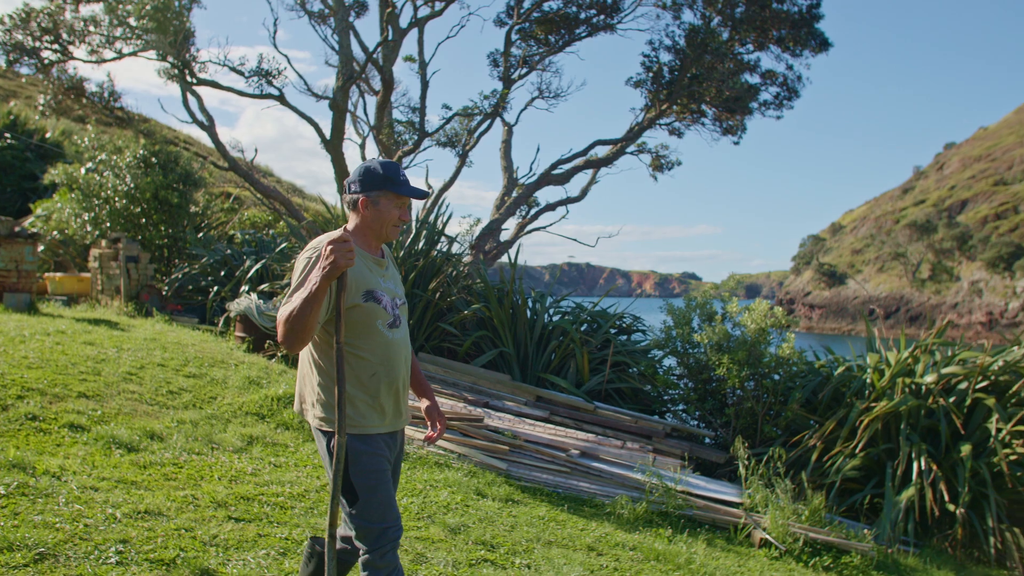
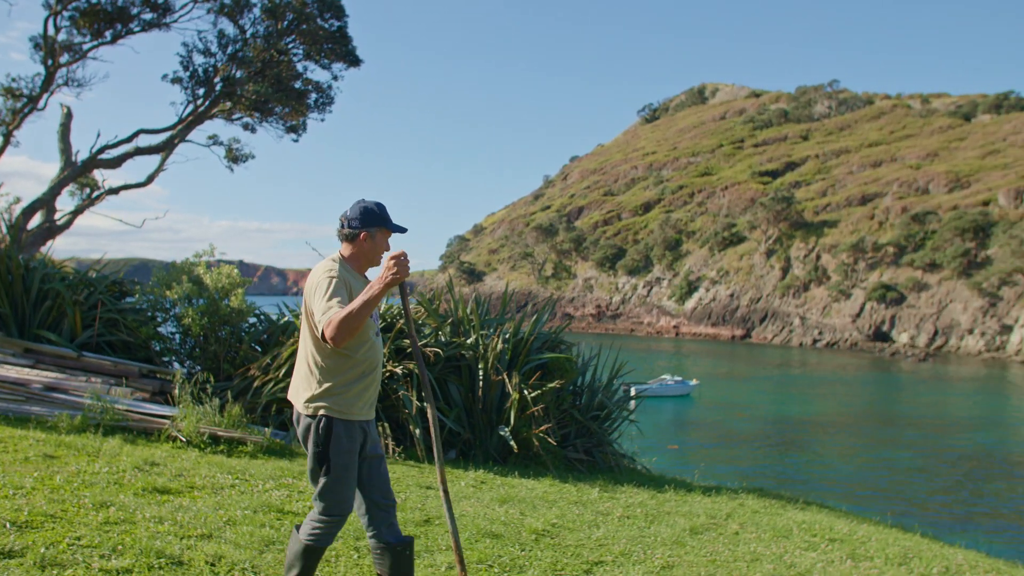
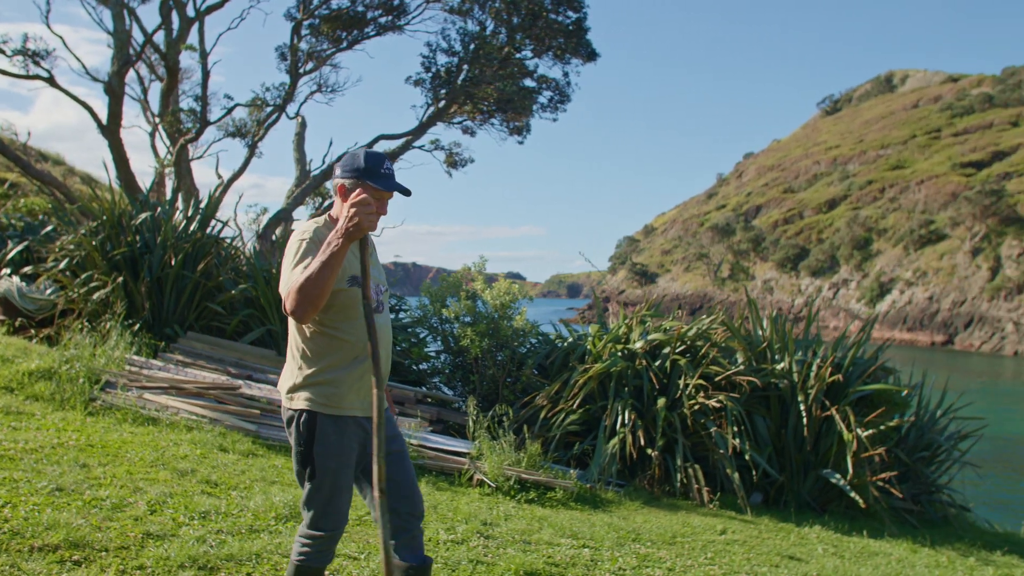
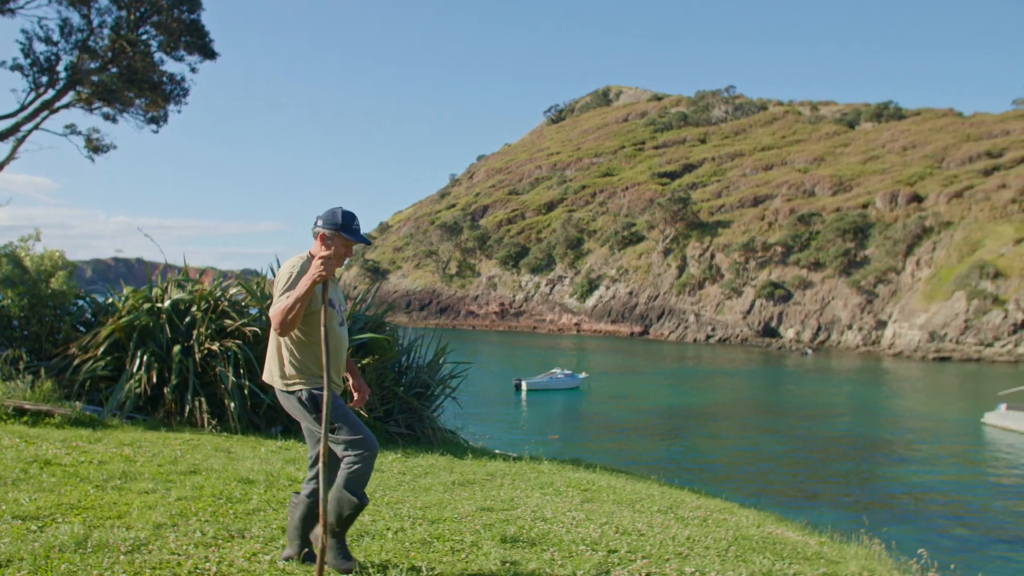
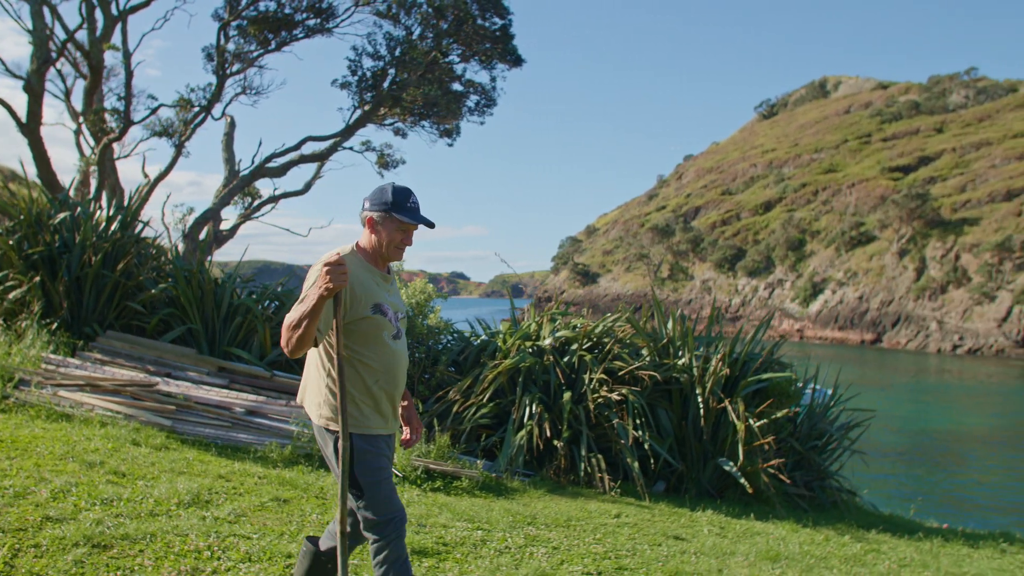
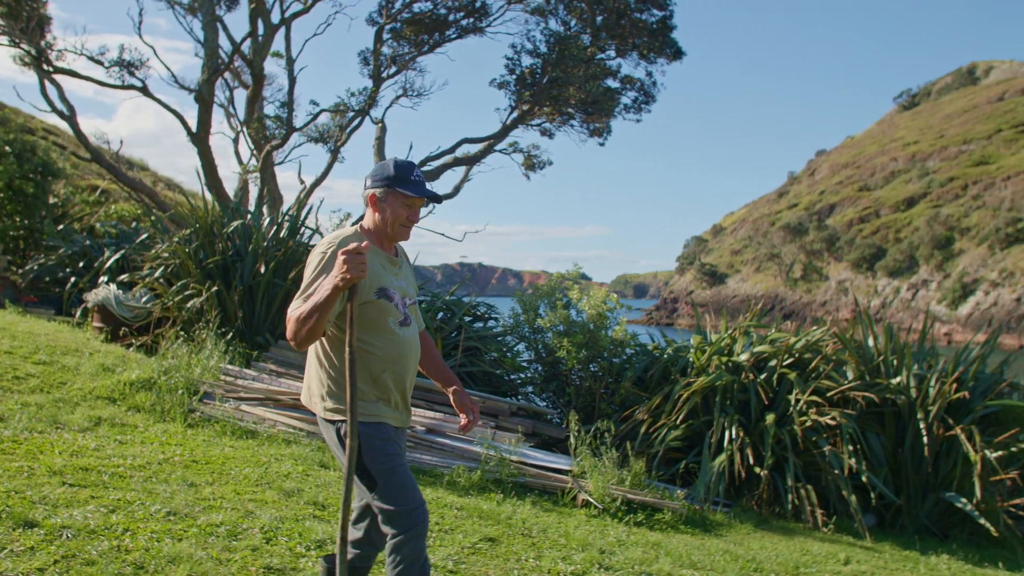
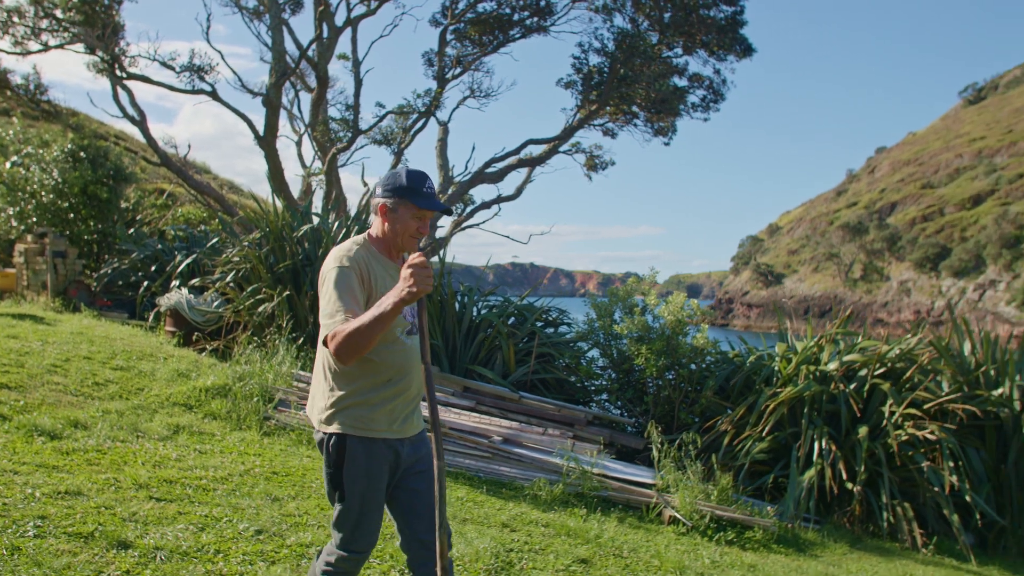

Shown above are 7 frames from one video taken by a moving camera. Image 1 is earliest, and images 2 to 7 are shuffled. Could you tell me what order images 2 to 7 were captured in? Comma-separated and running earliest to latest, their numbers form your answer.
7, 6, 3, 5, 2, 4
